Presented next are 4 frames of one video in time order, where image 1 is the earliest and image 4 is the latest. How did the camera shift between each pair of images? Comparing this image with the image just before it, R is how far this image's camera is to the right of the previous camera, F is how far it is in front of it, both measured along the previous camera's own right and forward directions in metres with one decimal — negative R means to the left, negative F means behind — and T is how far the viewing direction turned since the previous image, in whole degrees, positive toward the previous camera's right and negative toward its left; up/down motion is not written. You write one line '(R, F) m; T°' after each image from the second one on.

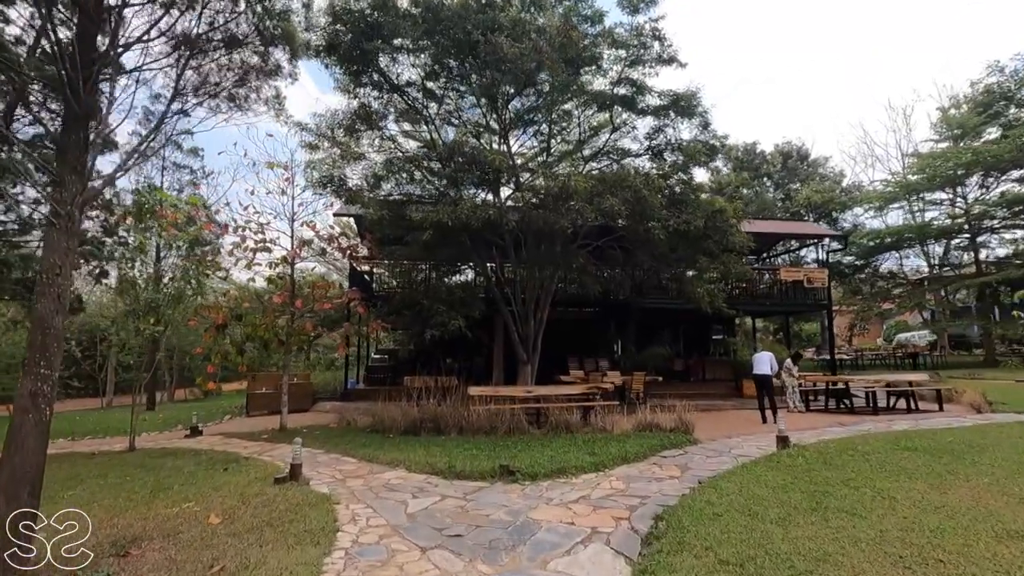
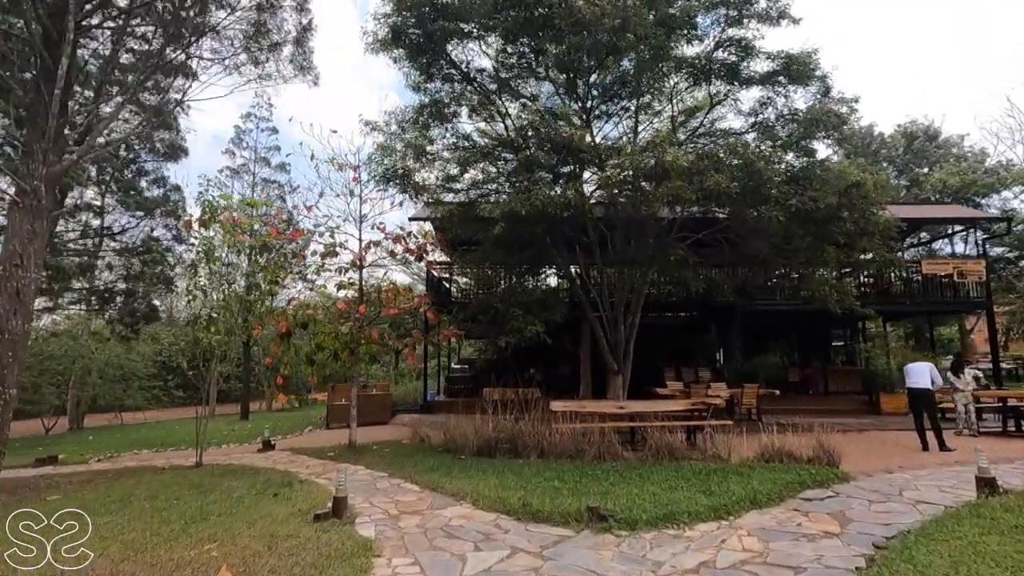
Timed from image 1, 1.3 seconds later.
(0.0, +1.3) m; -9°
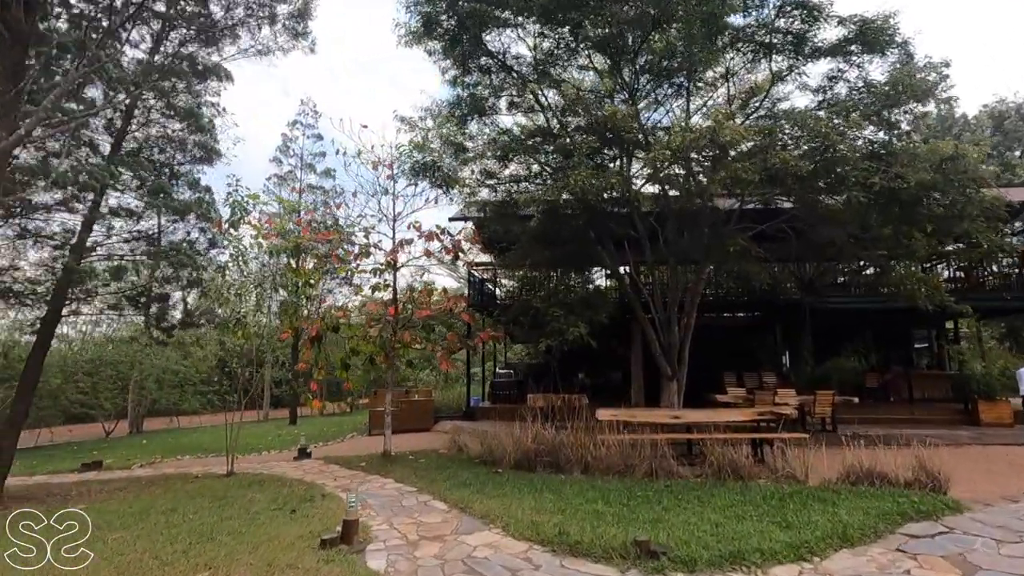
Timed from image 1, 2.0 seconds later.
(+0.2, +0.7) m; -5°
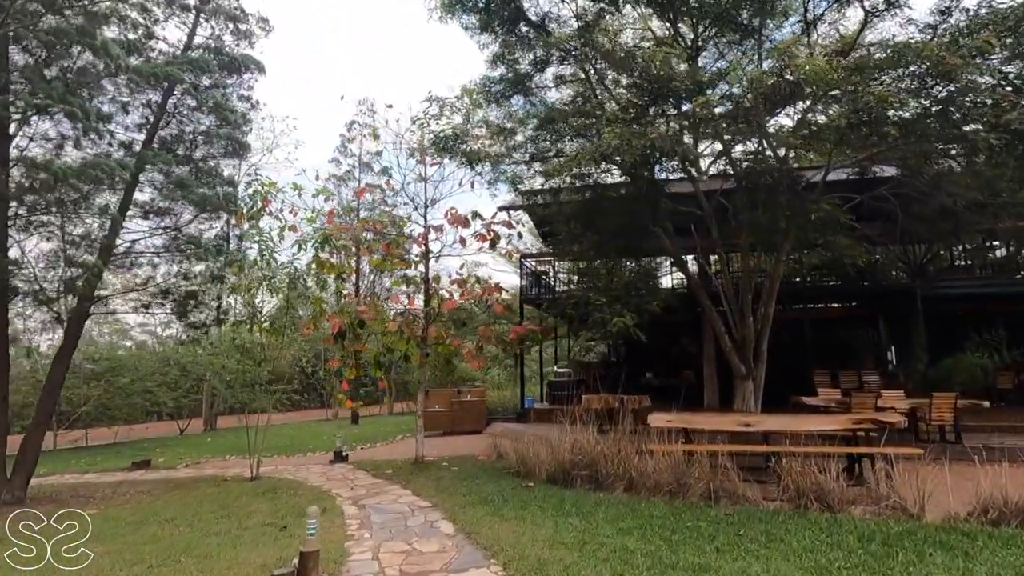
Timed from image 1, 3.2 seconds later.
(+0.6, +1.0) m; -8°
